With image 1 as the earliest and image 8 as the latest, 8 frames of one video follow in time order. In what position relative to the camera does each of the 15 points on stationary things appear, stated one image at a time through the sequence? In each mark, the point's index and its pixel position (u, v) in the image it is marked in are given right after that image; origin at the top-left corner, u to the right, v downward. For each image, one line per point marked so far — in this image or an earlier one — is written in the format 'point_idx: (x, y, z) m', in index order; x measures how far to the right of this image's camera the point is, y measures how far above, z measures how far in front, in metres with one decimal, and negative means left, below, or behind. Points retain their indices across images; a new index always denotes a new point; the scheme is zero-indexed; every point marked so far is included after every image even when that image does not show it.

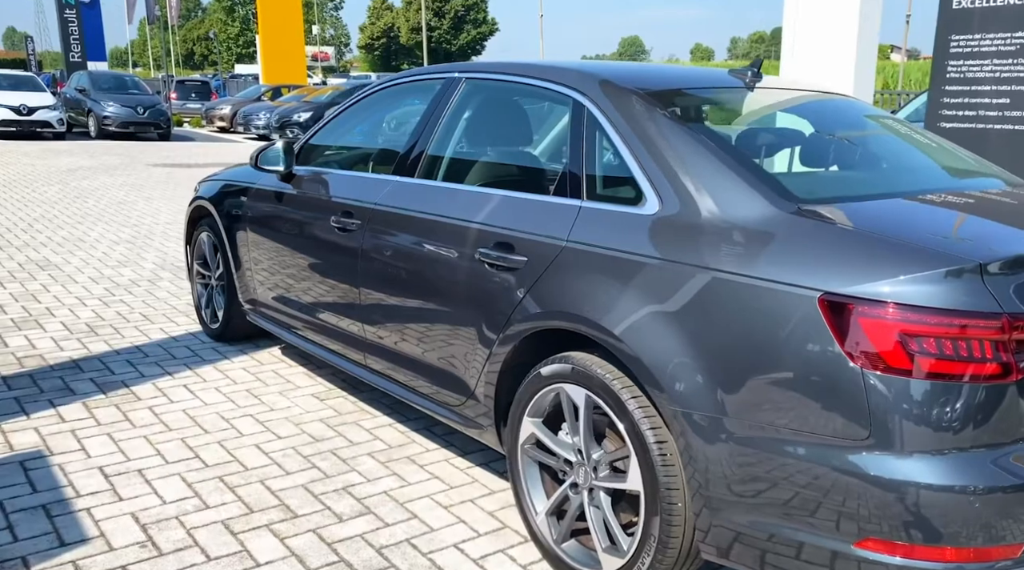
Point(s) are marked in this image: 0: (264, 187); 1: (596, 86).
0: (-1.3, +0.5, +4.9) m
1: (+0.3, +0.7, +3.2) m
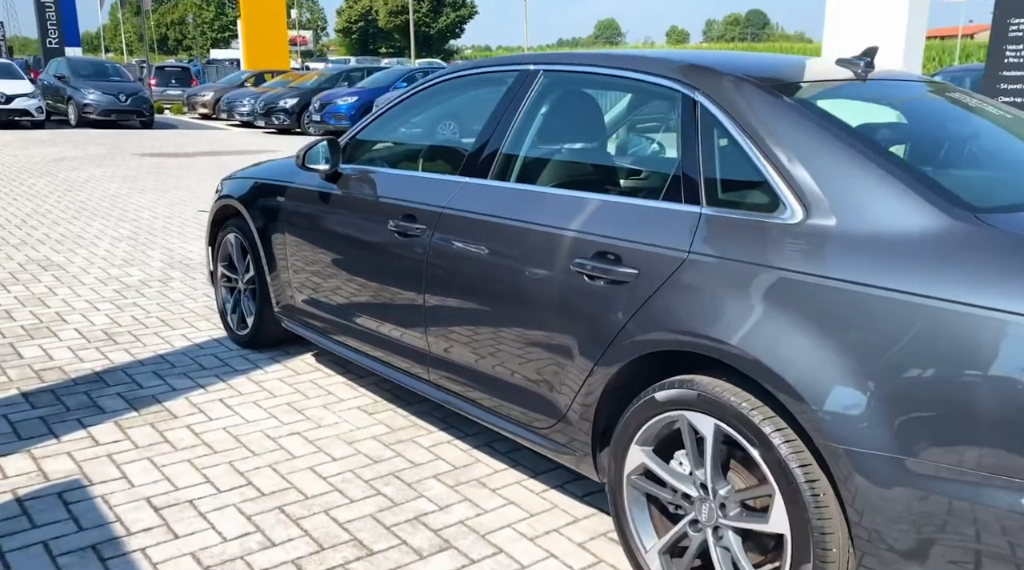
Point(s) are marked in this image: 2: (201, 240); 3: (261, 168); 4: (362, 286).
0: (-1.0, +0.5, +4.6) m
1: (+0.6, +0.7, +2.9) m
2: (-2.9, +0.4, +8.5) m
3: (-1.4, +0.7, +5.1) m
4: (-0.7, 0.0, +4.3) m
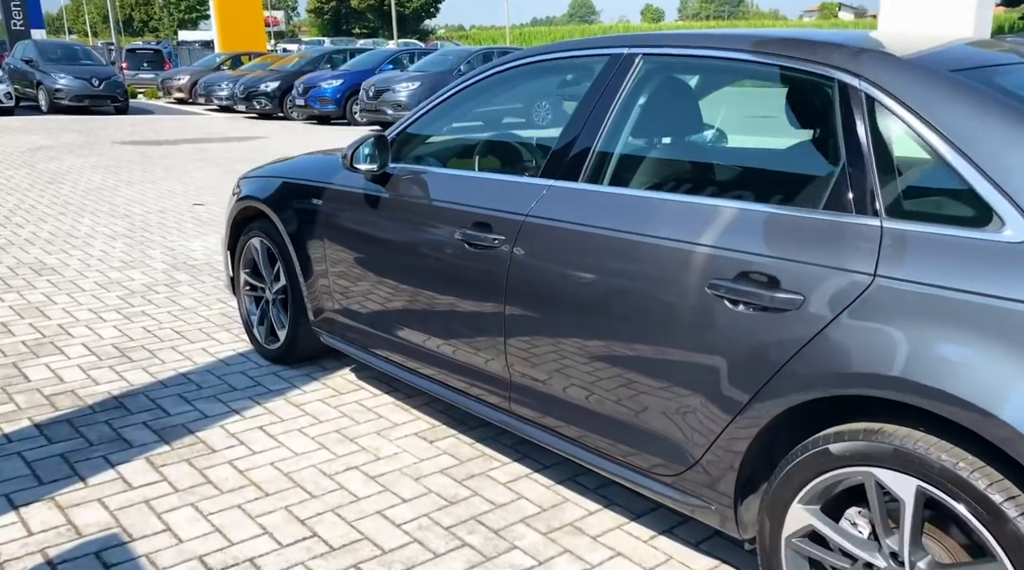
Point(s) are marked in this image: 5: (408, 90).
0: (-0.7, +0.4, +4.1) m
1: (+1.0, +0.6, +2.5) m
2: (-2.7, +0.4, +7.9) m
3: (-1.1, +0.6, +4.6) m
4: (-0.4, -0.1, +3.9) m
5: (-2.2, +4.1, +19.1) m
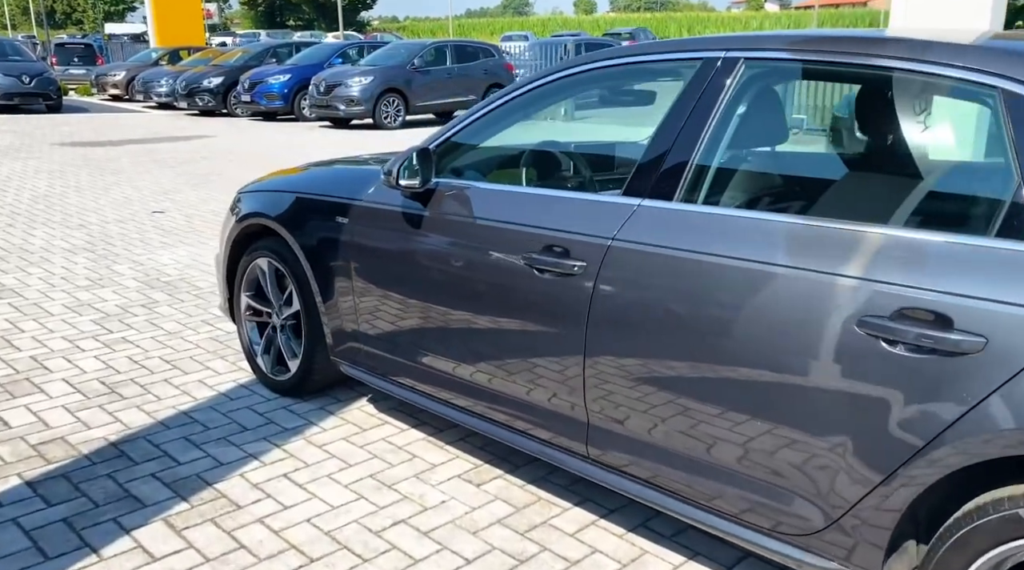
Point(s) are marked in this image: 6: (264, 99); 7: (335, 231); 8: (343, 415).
0: (-0.6, +0.3, +3.7) m
1: (+1.2, +0.5, +2.2) m
2: (-2.8, +0.3, +7.4) m
3: (-1.0, +0.5, +4.2) m
4: (-0.2, -0.2, +3.5) m
5: (-3.1, +4.1, +18.6) m
6: (-5.5, +4.1, +20.1) m
7: (-0.8, +0.2, +3.9) m
8: (-0.8, -0.6, +4.1) m
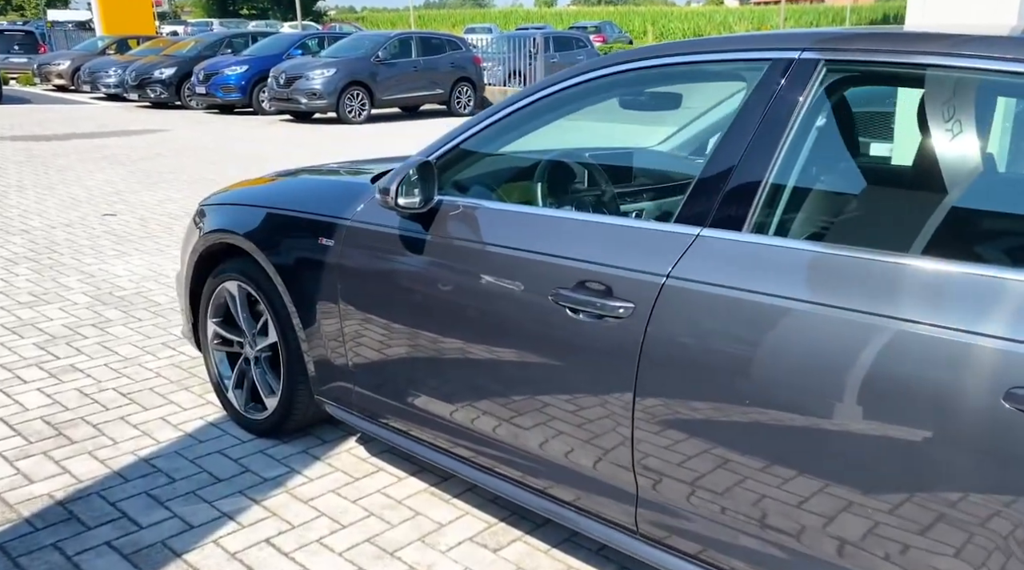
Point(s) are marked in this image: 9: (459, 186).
0: (-0.5, +0.2, +3.2) m
1: (+1.4, +0.4, +1.8) m
2: (-2.9, +0.2, +6.8) m
3: (-0.9, +0.4, +3.6) m
4: (-0.1, -0.3, +3.0) m
5: (-3.7, +4.1, +17.9) m
6: (-6.2, +4.1, +19.3) m
7: (-0.7, +0.1, +3.4) m
8: (-0.7, -0.7, +3.6) m
9: (-0.2, +0.3, +3.1) m
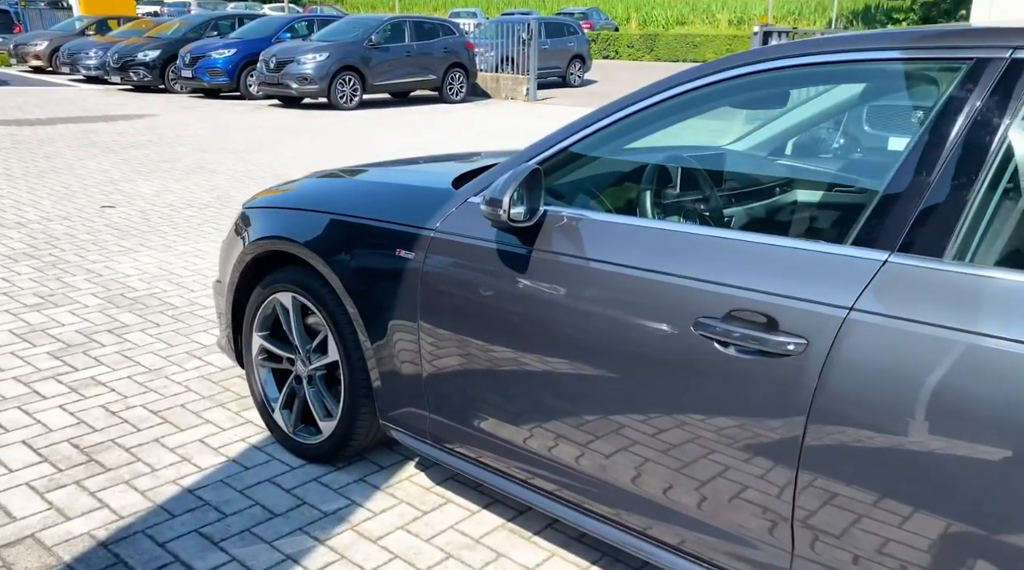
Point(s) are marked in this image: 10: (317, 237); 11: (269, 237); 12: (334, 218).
0: (-0.2, +0.2, +2.9) m
1: (+1.7, +0.3, +1.5) m
2: (-2.7, +0.2, +6.4) m
3: (-0.6, +0.3, +3.3) m
4: (+0.2, -0.3, +2.7) m
5: (-3.8, +4.3, +17.4) m
6: (-6.3, +4.3, +18.8) m
7: (-0.4, +0.1, +3.0) m
8: (-0.4, -0.7, +3.3) m
9: (+0.1, +0.3, +2.8) m
10: (-0.7, +0.2, +3.2) m
11: (-1.0, +0.2, +3.4) m
12: (-0.7, +0.2, +3.2) m
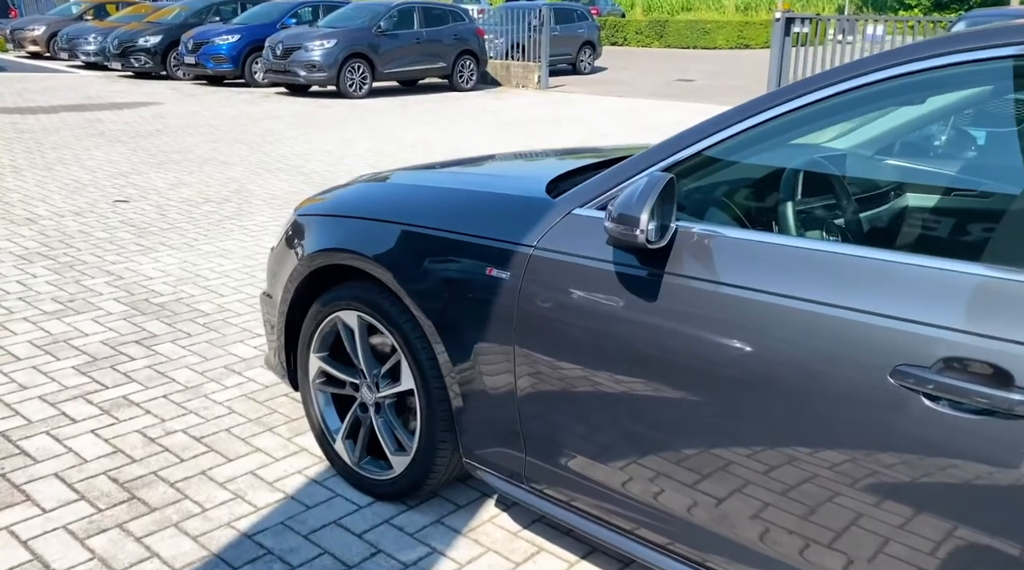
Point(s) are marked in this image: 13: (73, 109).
0: (+0.1, +0.1, +2.5) m
1: (+2.0, +0.2, +1.2) m
2: (-2.4, +0.2, +6.0) m
3: (-0.3, +0.3, +2.9) m
4: (+0.5, -0.4, +2.3) m
5: (-3.6, +4.4, +17.0) m
6: (-6.1, +4.5, +18.3) m
7: (-0.1, 0.0, +2.7) m
8: (-0.1, -0.8, +2.9) m
9: (+0.5, +0.2, +2.4) m
10: (-0.4, +0.1, +2.9) m
11: (-0.6, +0.1, +3.0) m
12: (-0.3, +0.2, +2.9) m
13: (-6.8, +2.8, +14.1) m
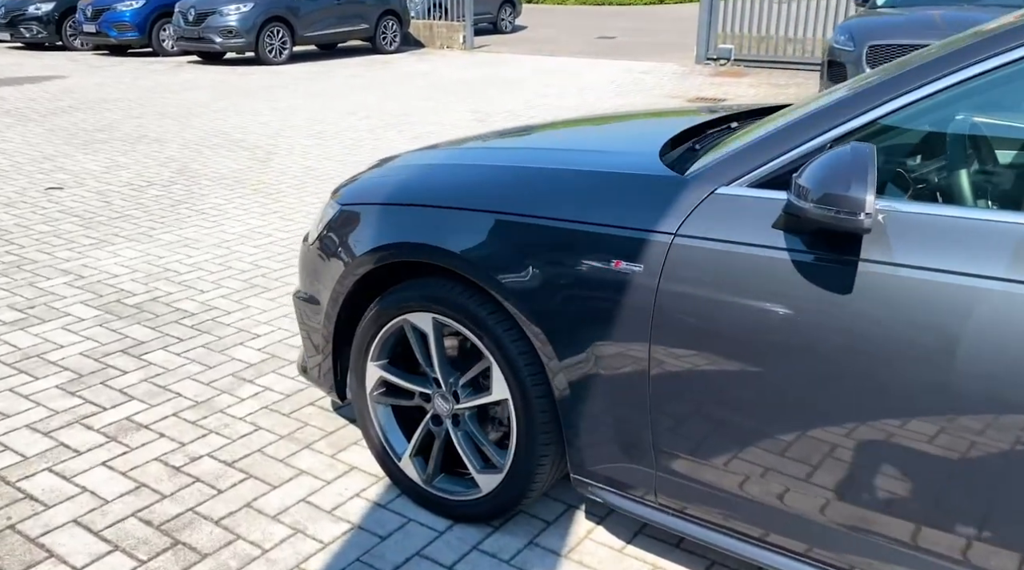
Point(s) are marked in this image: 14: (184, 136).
0: (+0.4, +0.1, +2.2) m
1: (+2.4, +0.3, +1.0) m
2: (-2.4, +0.2, +5.4) m
3: (0.0, +0.3, +2.5) m
4: (+0.8, -0.4, +2.1) m
5: (-4.8, +4.8, +16.1) m
6: (-7.4, +4.8, +17.1) m
7: (+0.2, 0.0, +2.3) m
8: (+0.2, -0.8, +2.6) m
9: (+0.8, +0.2, +2.2) m
10: (-0.1, +0.1, +2.5) m
11: (-0.4, +0.1, +2.6) m
12: (-0.1, +0.2, +2.5) m
13: (-7.7, +2.9, +13.0) m
14: (-3.5, +1.6, +9.6) m
